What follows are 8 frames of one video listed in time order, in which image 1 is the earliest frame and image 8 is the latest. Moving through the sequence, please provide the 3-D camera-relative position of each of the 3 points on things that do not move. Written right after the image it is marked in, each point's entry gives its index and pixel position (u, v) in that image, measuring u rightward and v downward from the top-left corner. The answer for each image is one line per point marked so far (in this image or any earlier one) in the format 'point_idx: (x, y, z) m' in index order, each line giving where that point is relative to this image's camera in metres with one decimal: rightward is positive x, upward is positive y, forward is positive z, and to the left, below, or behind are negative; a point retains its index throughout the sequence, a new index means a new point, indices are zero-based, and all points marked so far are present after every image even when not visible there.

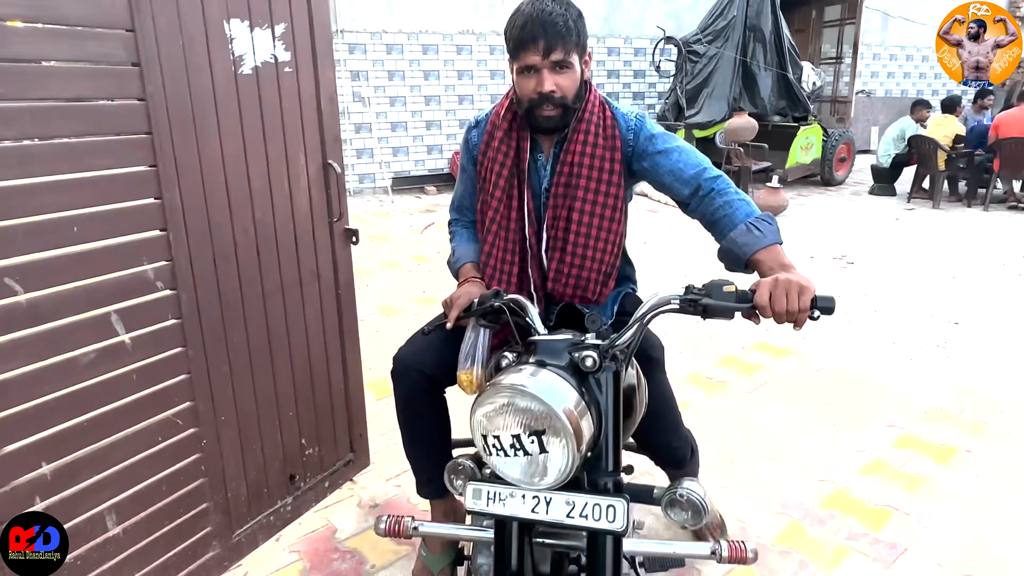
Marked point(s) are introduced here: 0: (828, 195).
0: (+4.7, +1.5, +7.4) m
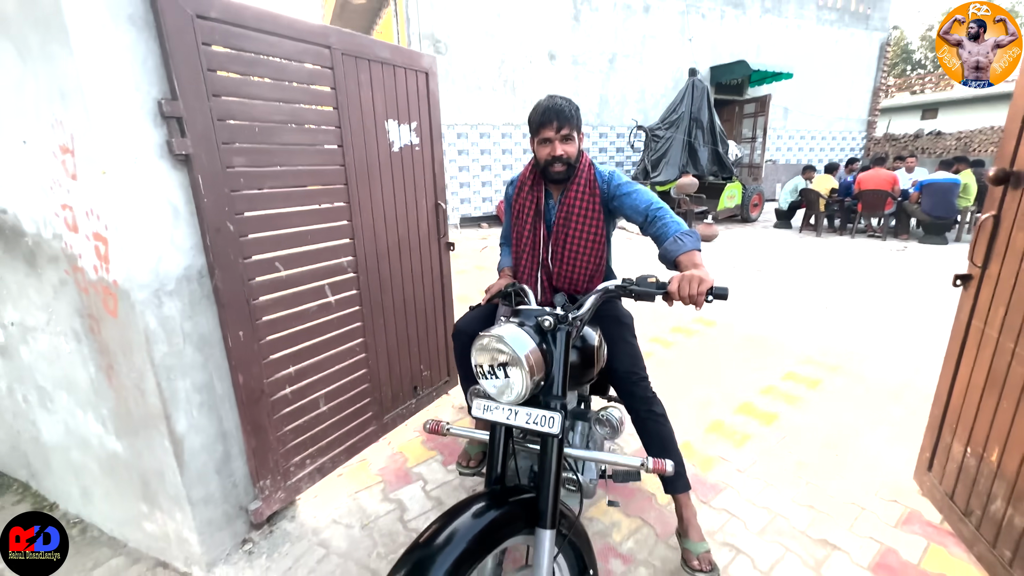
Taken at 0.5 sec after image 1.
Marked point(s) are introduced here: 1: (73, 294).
0: (+4.3, +1.0, +9.3) m
1: (-1.6, 0.0, +1.9) m
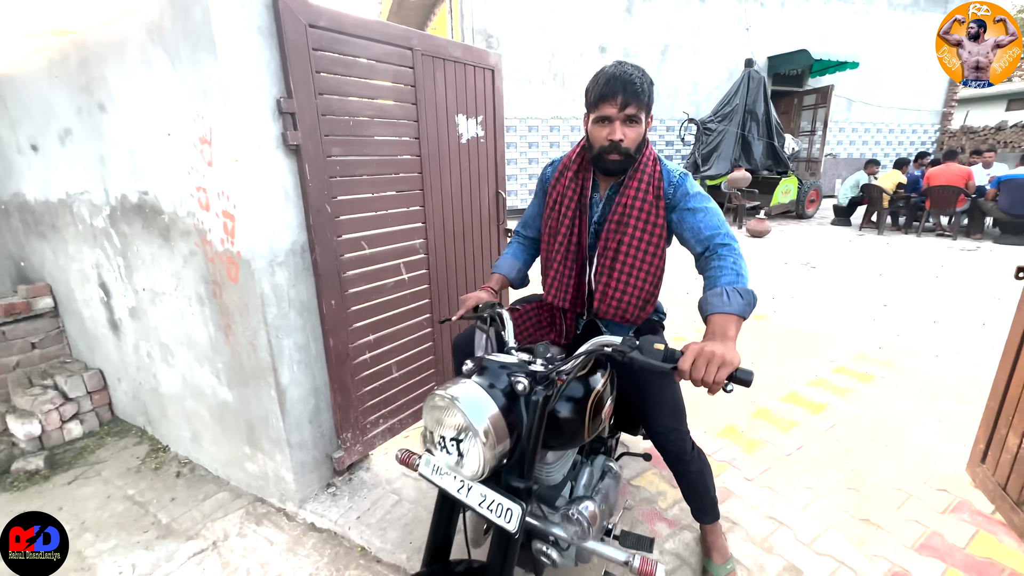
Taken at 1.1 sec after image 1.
0: (+5.2, +1.1, +9.1) m
1: (-1.4, +0.1, +2.3) m
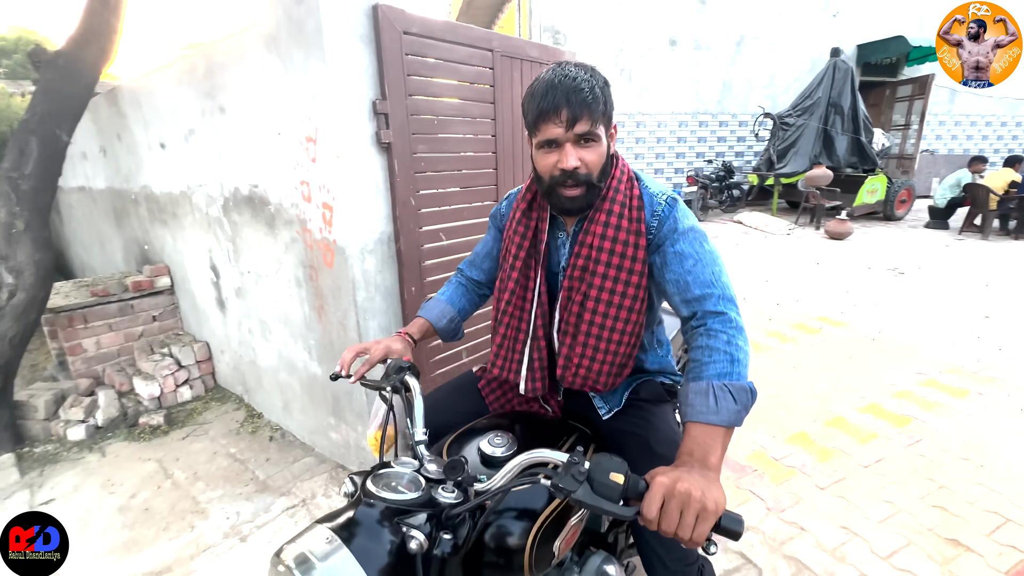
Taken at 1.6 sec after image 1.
0: (+6.3, +1.0, +8.6) m
1: (-1.0, +0.2, +2.5) m
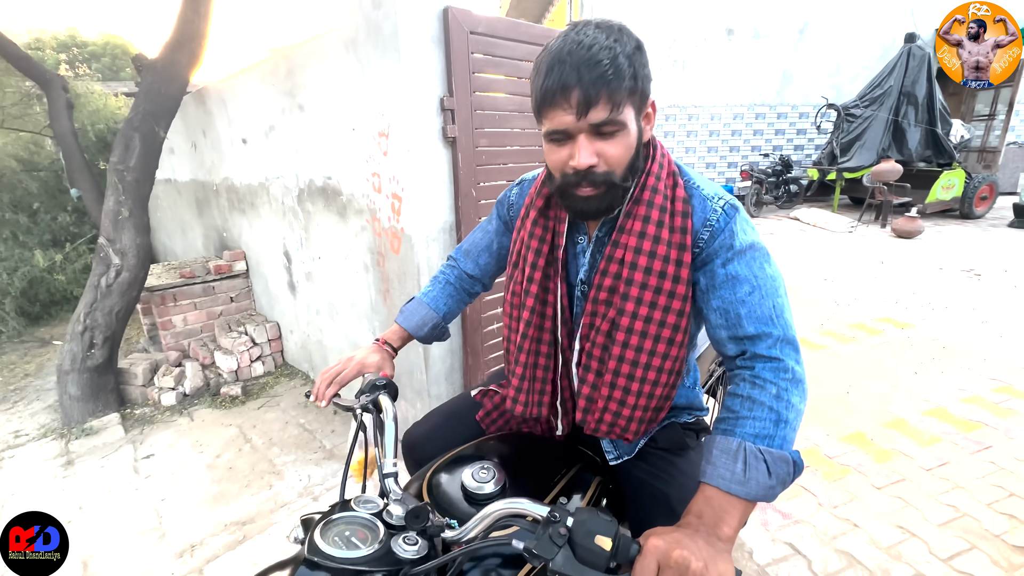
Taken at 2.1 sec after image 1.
0: (+7.1, +0.9, +8.1) m
1: (-0.8, +0.3, +2.7) m
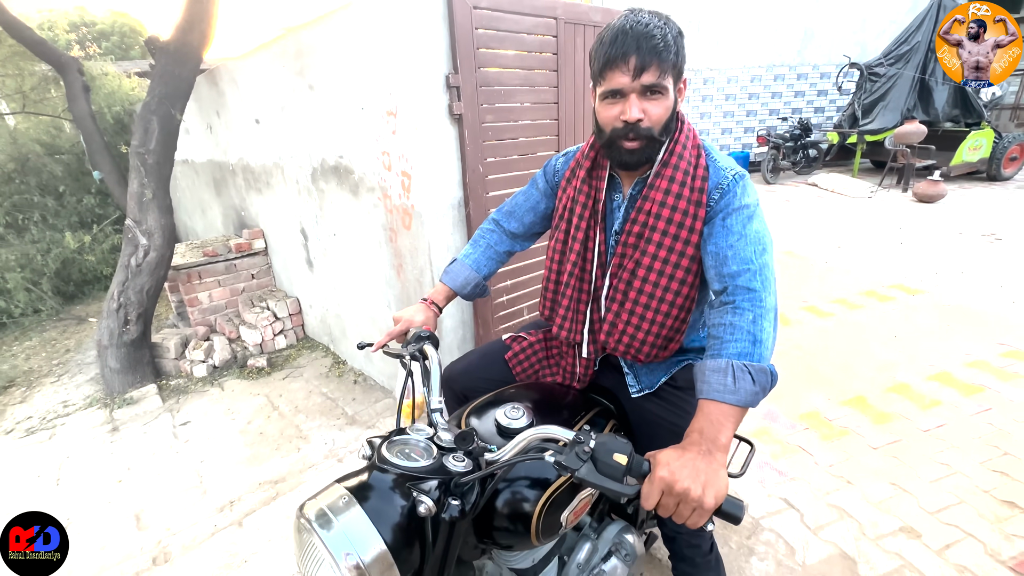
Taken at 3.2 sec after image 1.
0: (+7.3, +1.5, +7.9) m
1: (-0.7, +0.4, +2.8) m
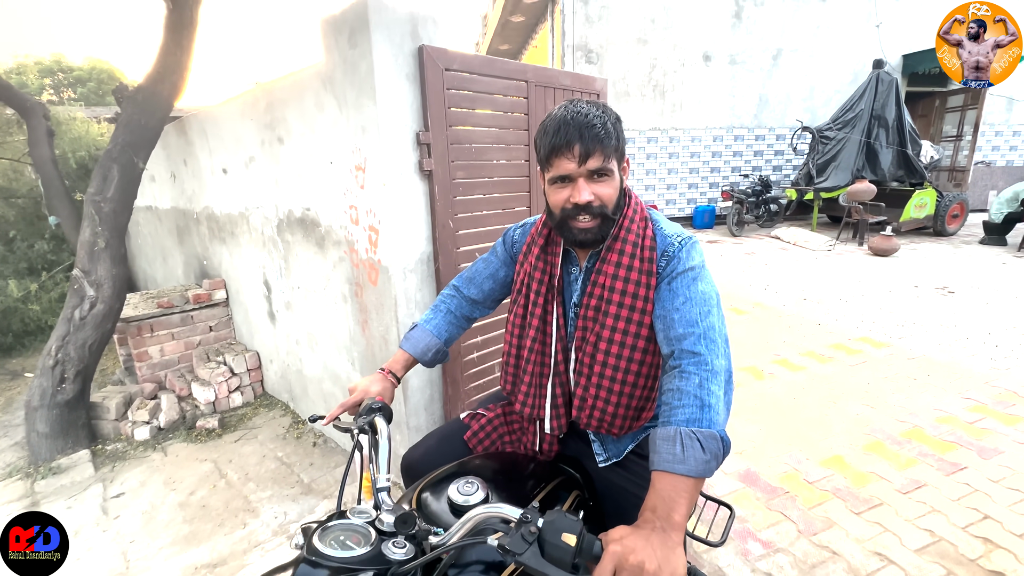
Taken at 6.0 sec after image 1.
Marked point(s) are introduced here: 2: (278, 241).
0: (+6.9, +0.7, +8.3) m
1: (-0.9, +0.1, +2.7) m
2: (-1.5, +0.3, +3.2) m
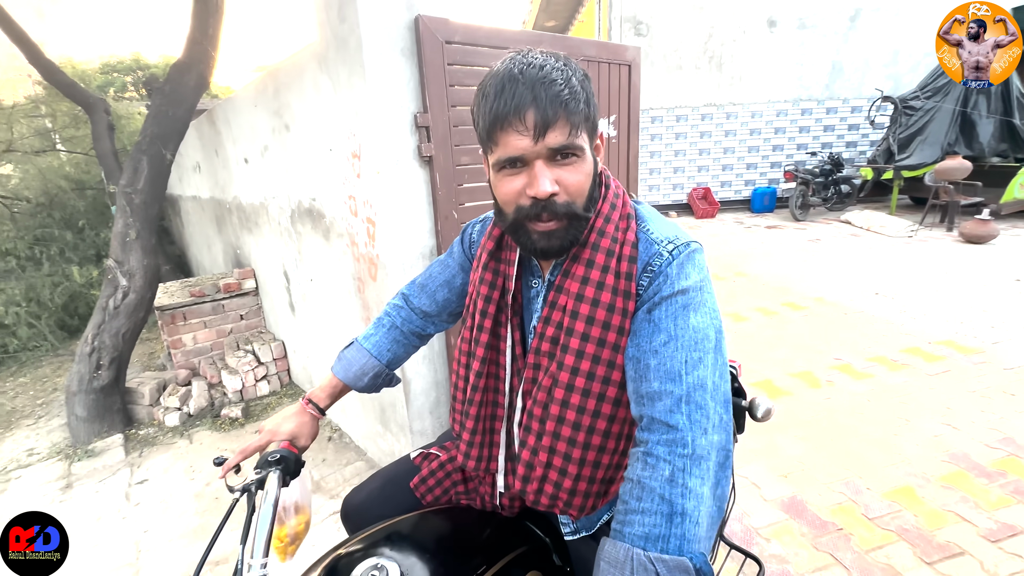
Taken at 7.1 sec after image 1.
0: (+7.5, +0.8, +7.2) m
1: (-0.8, +0.1, +2.6) m
2: (-1.4, +0.3, +3.2) m
